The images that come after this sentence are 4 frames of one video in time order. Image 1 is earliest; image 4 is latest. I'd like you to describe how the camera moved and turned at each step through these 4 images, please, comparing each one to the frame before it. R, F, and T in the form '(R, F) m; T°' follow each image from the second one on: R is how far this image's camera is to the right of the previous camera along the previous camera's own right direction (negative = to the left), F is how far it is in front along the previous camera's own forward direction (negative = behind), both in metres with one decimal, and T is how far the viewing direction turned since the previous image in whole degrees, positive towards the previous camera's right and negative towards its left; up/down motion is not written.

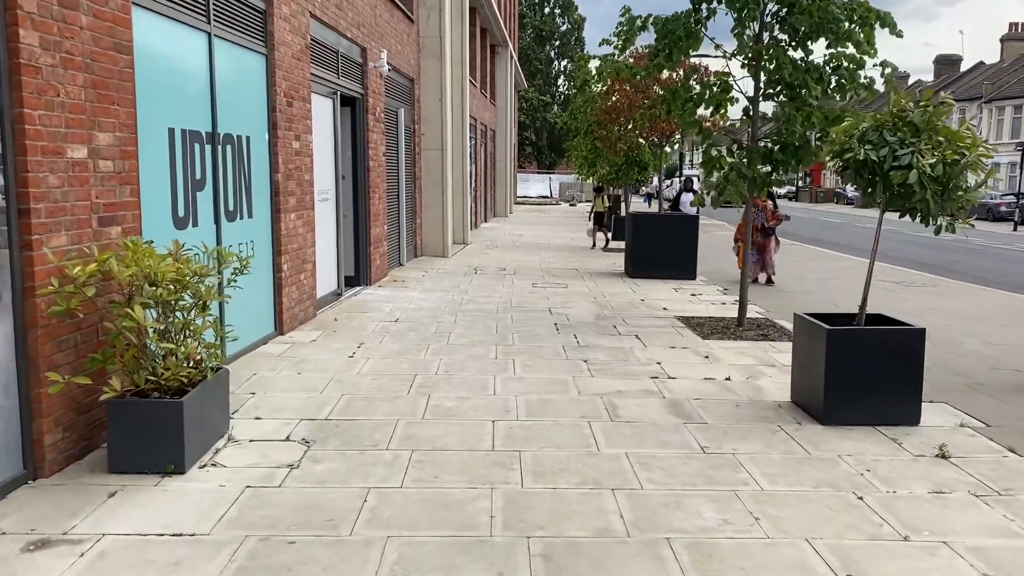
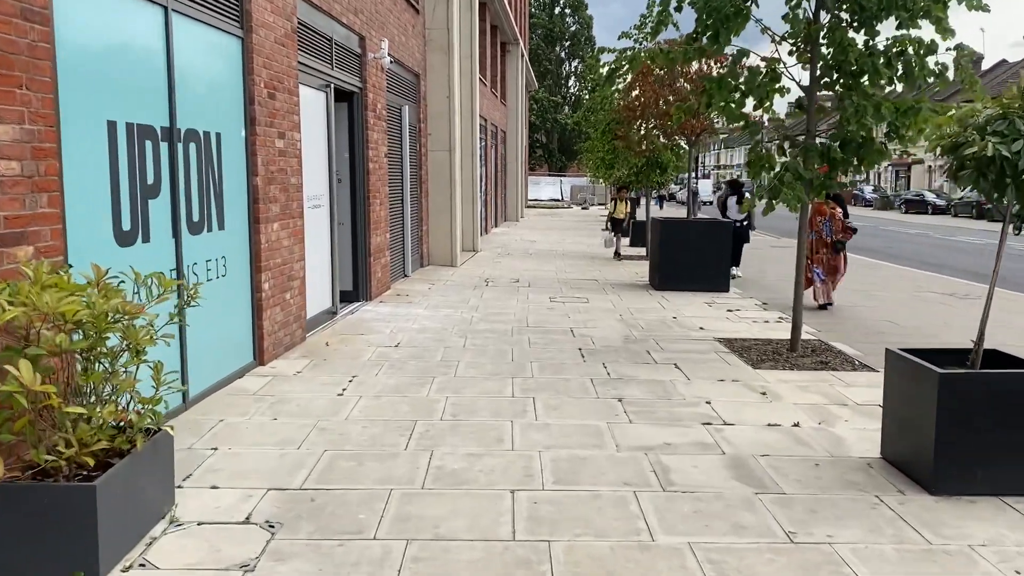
(-0.1, +1.1) m; -1°
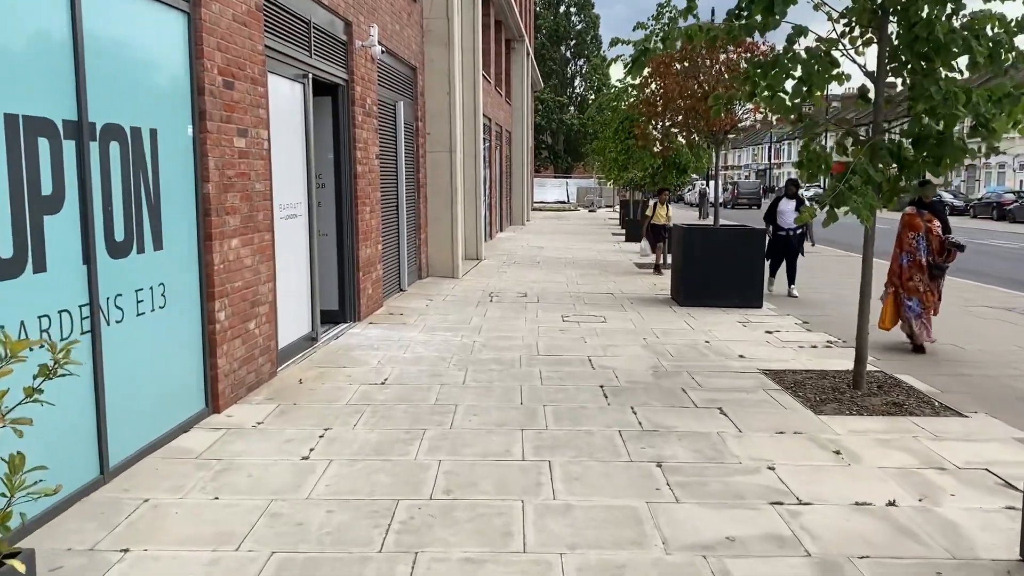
(0.0, +1.2) m; 0°
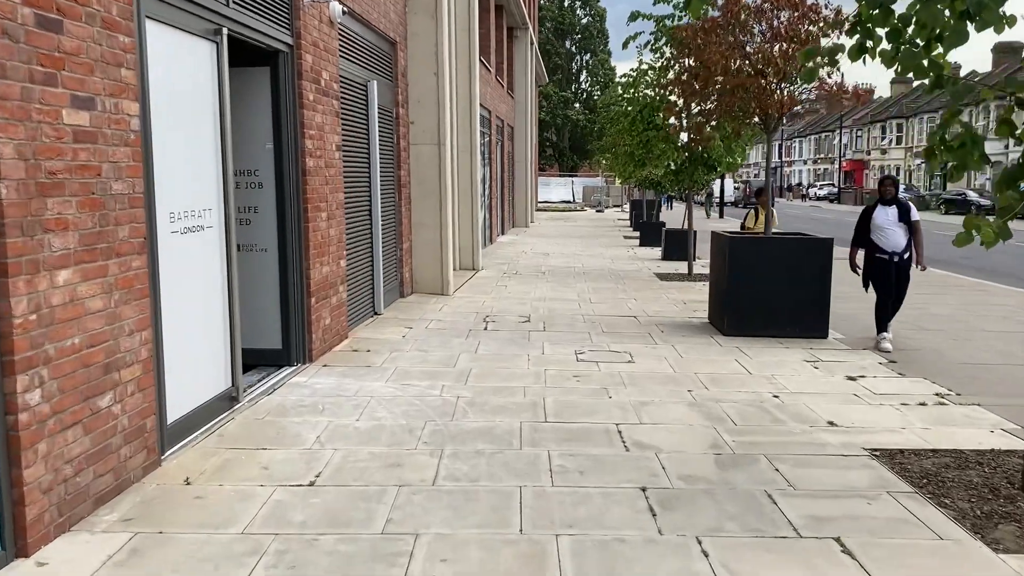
(0.0, +2.1) m; 0°
